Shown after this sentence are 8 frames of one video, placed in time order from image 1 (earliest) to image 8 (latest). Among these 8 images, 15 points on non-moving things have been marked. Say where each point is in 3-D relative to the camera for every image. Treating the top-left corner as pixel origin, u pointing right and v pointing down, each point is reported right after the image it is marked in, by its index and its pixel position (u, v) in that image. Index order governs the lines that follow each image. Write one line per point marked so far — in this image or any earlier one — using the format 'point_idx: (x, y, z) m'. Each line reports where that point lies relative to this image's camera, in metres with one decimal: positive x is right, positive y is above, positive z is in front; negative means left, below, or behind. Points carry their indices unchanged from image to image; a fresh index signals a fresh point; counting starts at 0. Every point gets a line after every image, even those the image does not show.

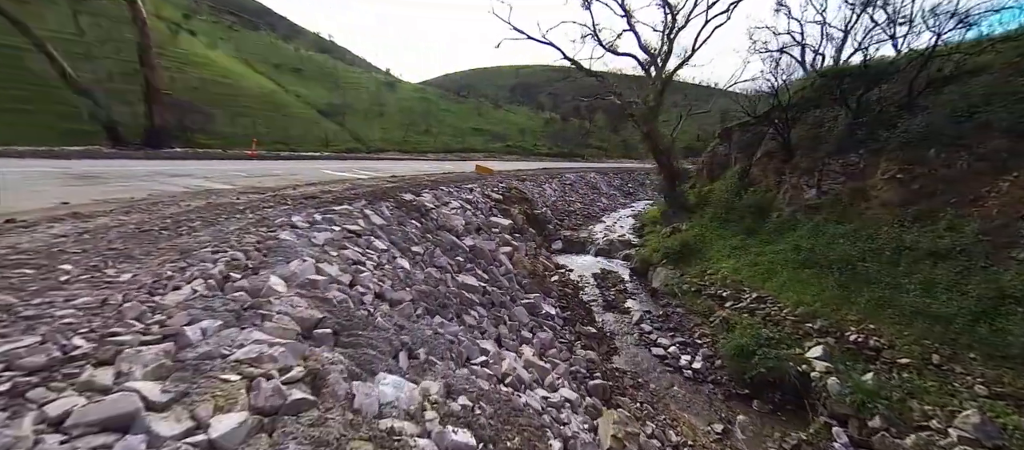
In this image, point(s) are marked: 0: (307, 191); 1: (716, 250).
0: (-4.3, +0.7, +8.1) m
1: (+5.4, -0.7, +10.1) m
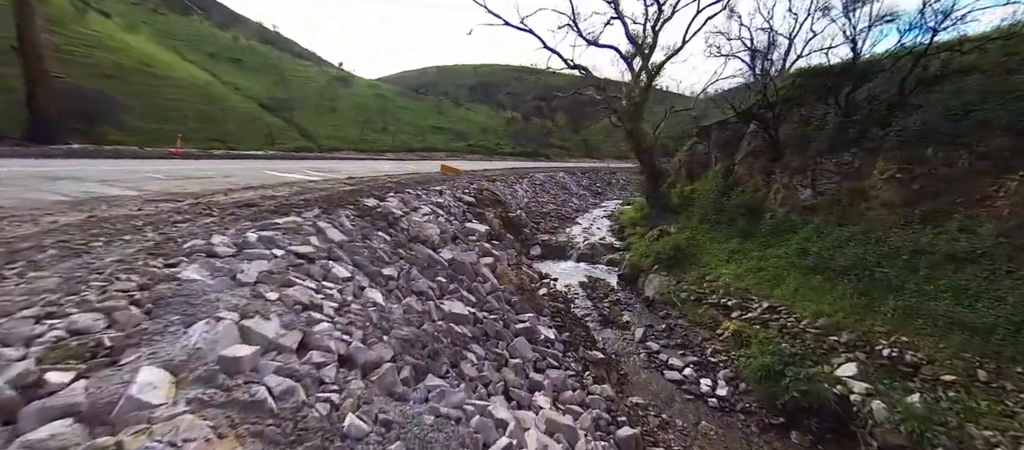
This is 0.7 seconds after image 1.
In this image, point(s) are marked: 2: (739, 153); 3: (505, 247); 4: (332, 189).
0: (-4.5, +0.5, +6.5) m
1: (+4.9, -0.7, +9.5) m
2: (+7.1, +2.2, +12.1) m
3: (-0.2, -0.6, +10.4) m
4: (-4.1, +0.8, +8.8) m
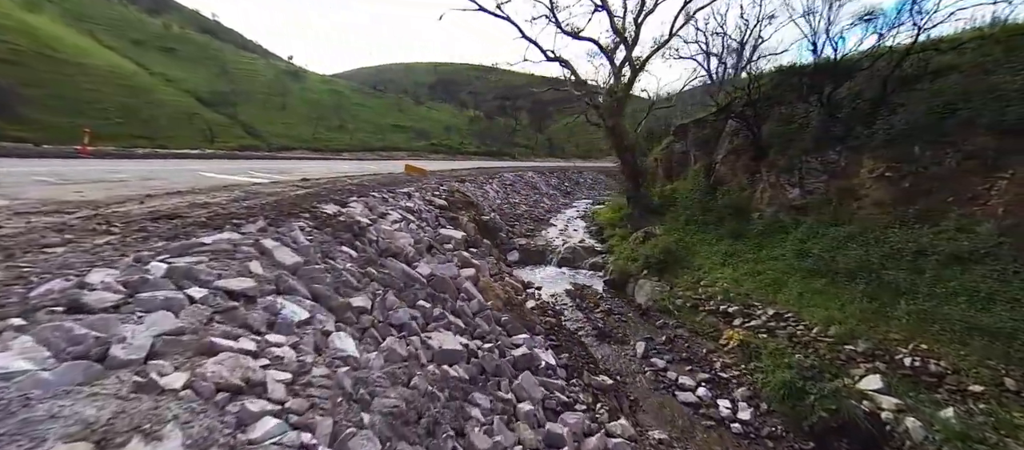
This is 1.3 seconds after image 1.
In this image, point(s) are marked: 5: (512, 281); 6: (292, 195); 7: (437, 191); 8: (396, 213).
0: (-4.7, +0.3, +5.1) m
1: (+4.5, -0.7, +9.0) m
2: (+6.4, +2.3, +11.8) m
3: (-0.7, -0.8, +9.5) m
4: (-4.5, +0.6, +7.5) m
5: (0.0, -1.3, +8.8) m
6: (-4.2, +0.6, +7.4) m
7: (-2.5, +1.0, +12.6) m
8: (-2.5, +0.2, +8.1) m
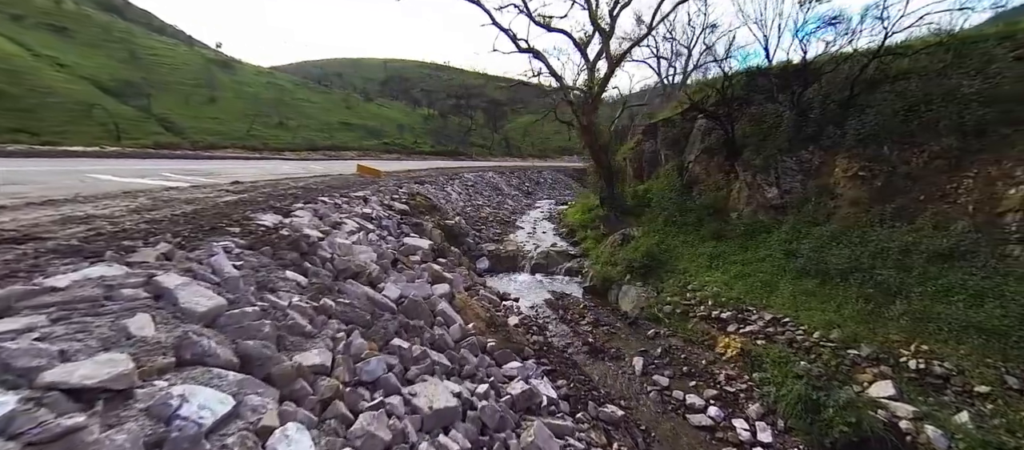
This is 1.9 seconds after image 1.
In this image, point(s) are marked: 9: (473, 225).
0: (-4.7, 0.0, +3.7) m
1: (+3.9, -0.8, +8.6) m
2: (+5.4, +2.3, +11.6) m
3: (-1.3, -0.9, +8.4) m
4: (-4.8, +0.4, +6.0) m
5: (-0.5, -1.4, +7.9) m
6: (-4.5, +0.4, +5.9) m
7: (-3.5, +0.9, +11.4) m
8: (-2.9, +0.1, +6.9) m
9: (-1.3, 0.0, +13.5) m
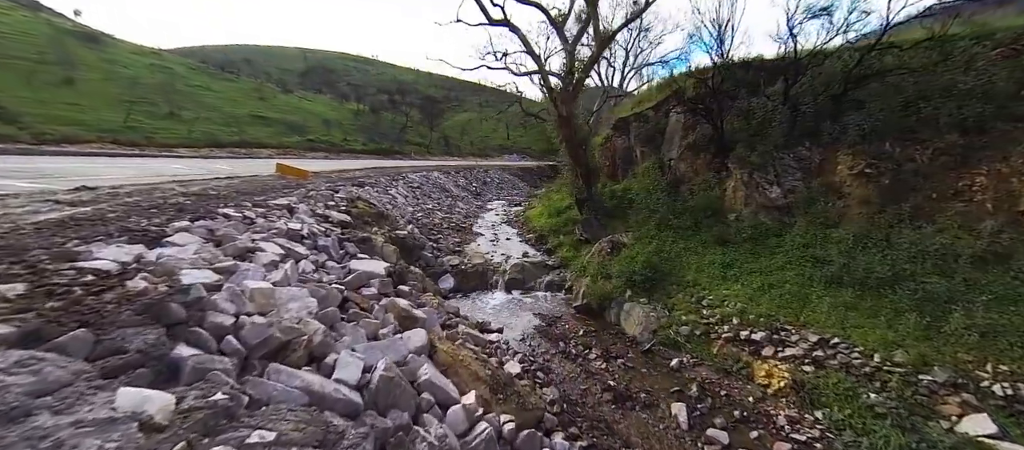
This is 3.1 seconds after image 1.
0: (-4.2, -0.3, +1.2) m
1: (+3.5, -0.9, +7.5) m
2: (+4.4, +2.2, +10.6) m
3: (-1.5, -1.2, +6.4) m
4: (-4.7, 0.0, +3.5) m
5: (-0.6, -1.6, +6.0) m
6: (-4.4, 0.0, +3.4) m
7: (-4.2, +0.5, +9.0) m
8: (-2.9, -0.2, +4.7) m
9: (-2.5, -0.3, +11.4) m
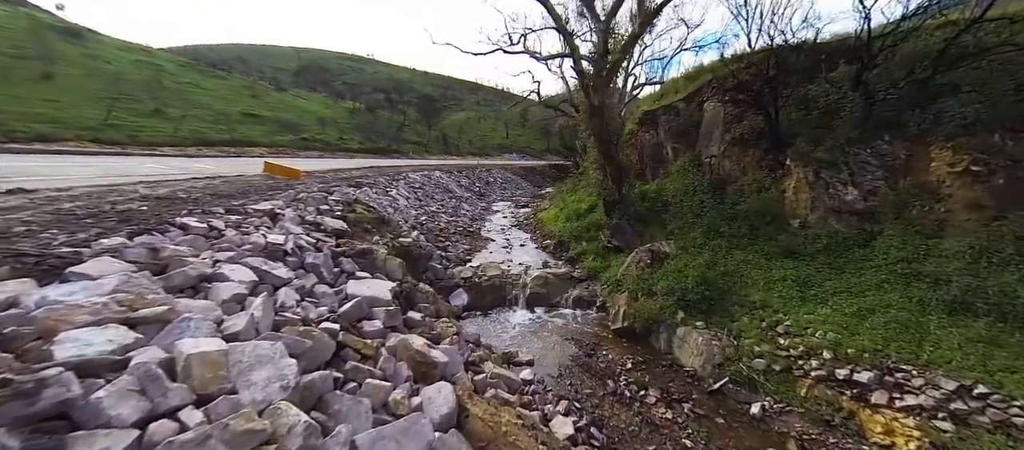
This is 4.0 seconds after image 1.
0: (-3.6, -0.5, -0.1) m
1: (+4.0, -1.0, +6.2) m
2: (+4.9, +2.1, +9.4) m
3: (-1.1, -1.3, +5.2) m
4: (-4.2, -0.1, +2.2) m
5: (-0.1, -1.8, +4.8) m
6: (-3.9, -0.1, +2.1) m
7: (-3.8, +0.4, +7.7) m
8: (-2.4, -0.4, +3.4) m
9: (-2.0, -0.4, +10.2) m
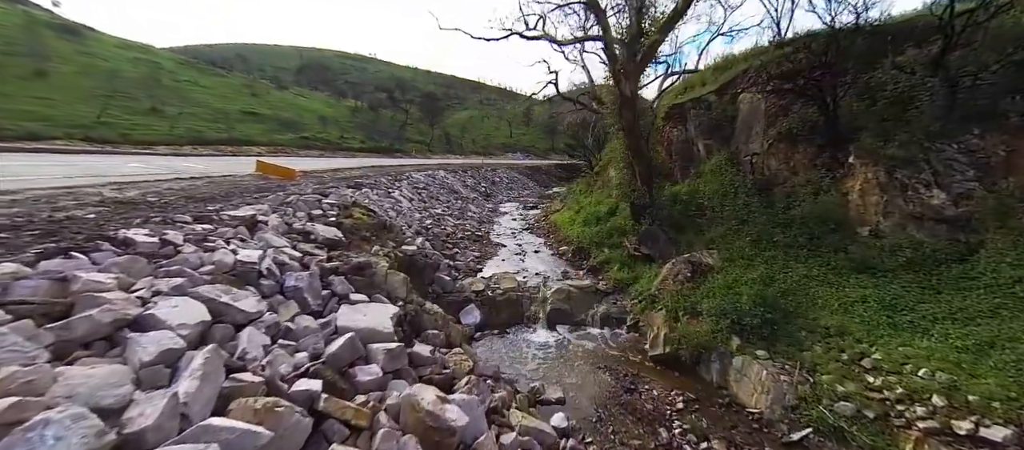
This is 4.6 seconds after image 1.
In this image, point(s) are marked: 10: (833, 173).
0: (-3.3, -0.6, -1.1) m
1: (+4.4, -1.1, +5.2) m
2: (+5.3, +1.9, +8.4) m
3: (-0.7, -1.4, +4.2) m
4: (-3.8, -0.3, +1.2) m
5: (+0.2, -1.9, +3.8) m
6: (-3.6, -0.3, +1.2) m
7: (-3.4, +0.2, +6.7) m
8: (-2.1, -0.5, +2.4) m
9: (-1.7, -0.6, +9.2) m
10: (+5.7, +1.0, +6.9) m
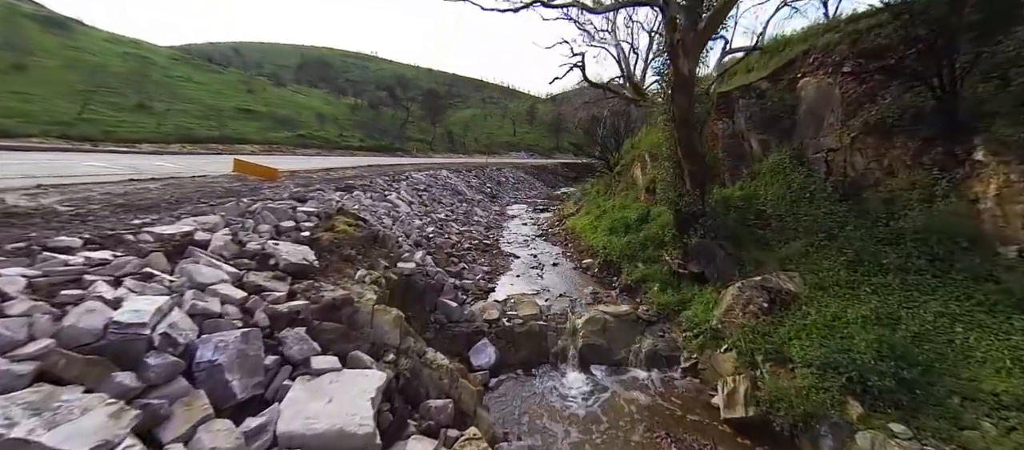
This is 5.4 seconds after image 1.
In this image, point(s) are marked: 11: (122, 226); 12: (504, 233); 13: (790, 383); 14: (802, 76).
0: (-3.0, -0.8, -2.6) m
1: (+4.7, -1.4, +3.7) m
2: (+5.6, +1.7, +6.9) m
3: (-0.4, -1.7, +2.7) m
4: (-3.5, -0.5, -0.3) m
5: (+0.5, -2.1, +2.3) m
6: (-3.2, -0.5, -0.3) m
7: (-3.1, 0.0, +5.2) m
8: (-1.7, -0.8, +0.9) m
9: (-1.3, -0.8, +7.7) m
10: (+6.1, +0.7, +5.4) m
11: (-4.1, 0.0, +4.0) m
12: (-0.3, -0.3, +12.4) m
13: (+3.1, -1.7, +4.3) m
14: (+5.8, +3.0, +7.7) m
